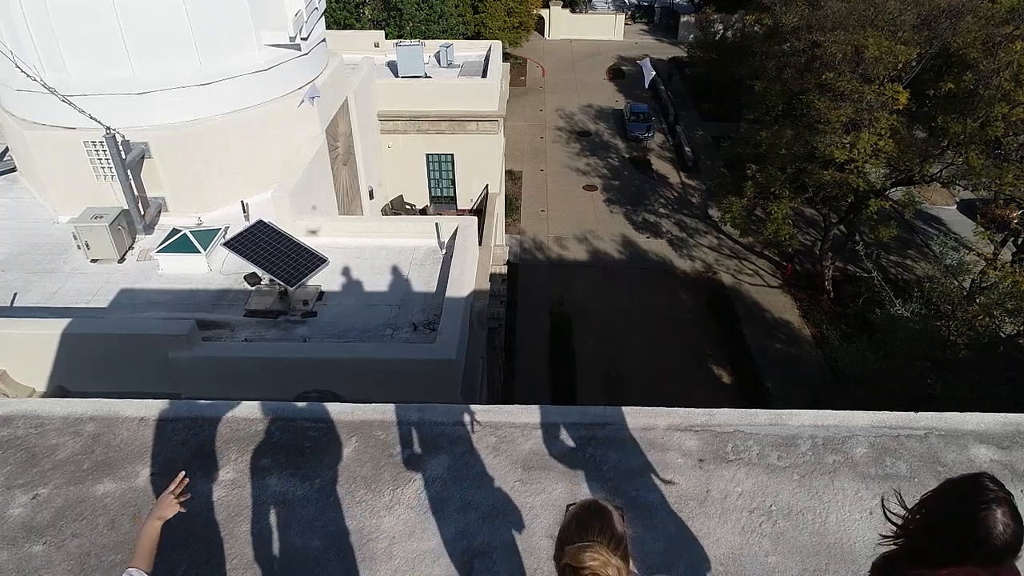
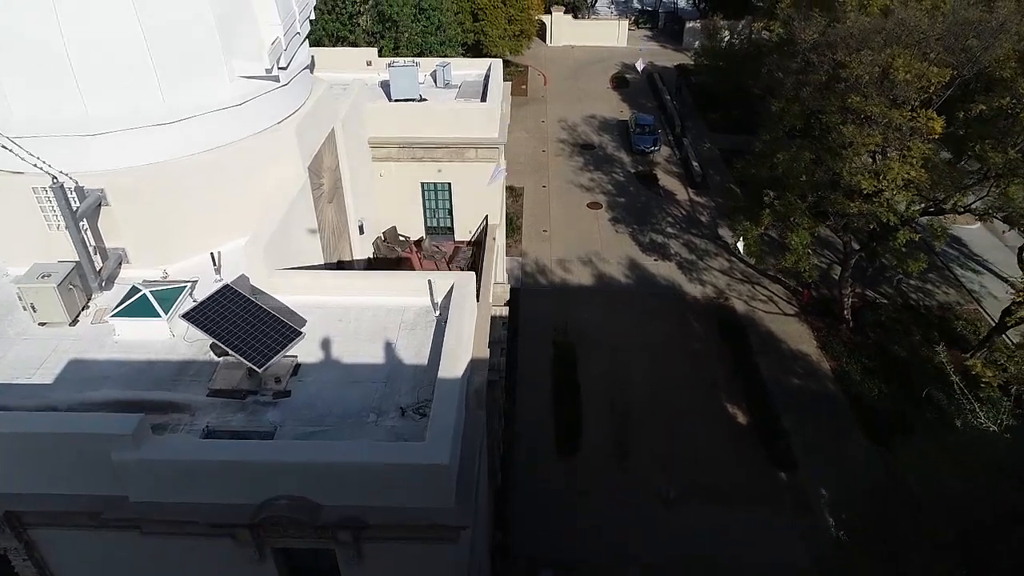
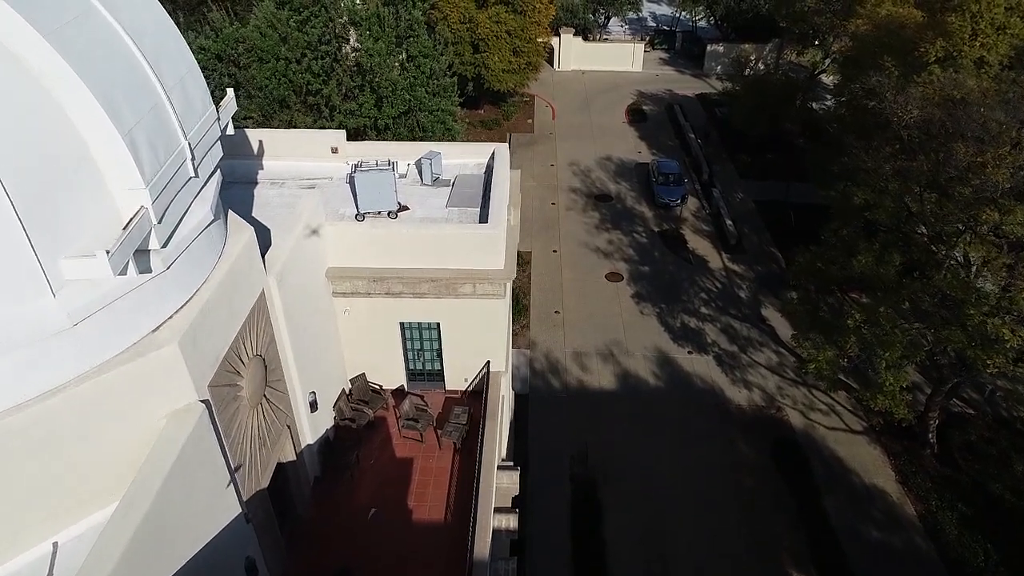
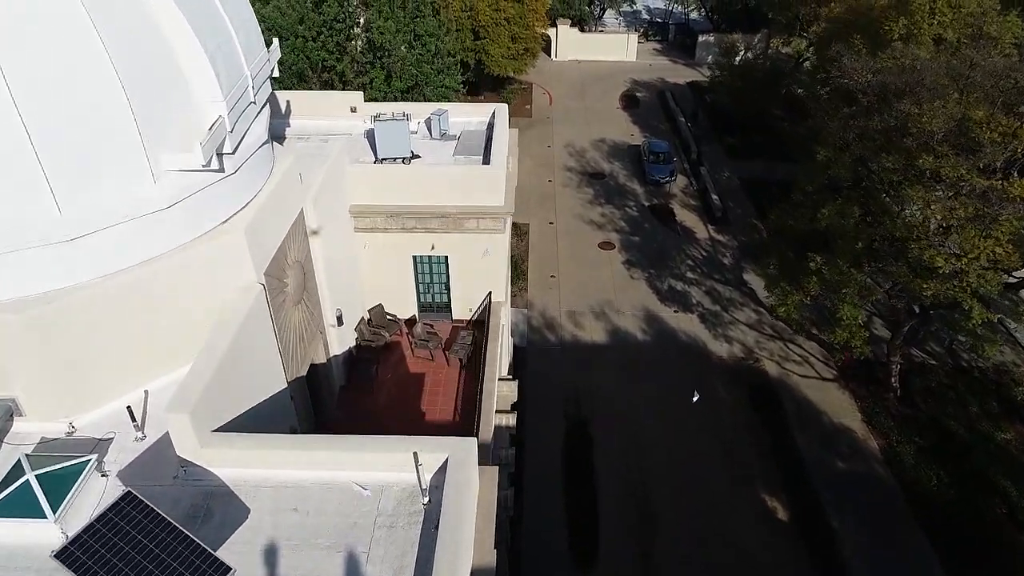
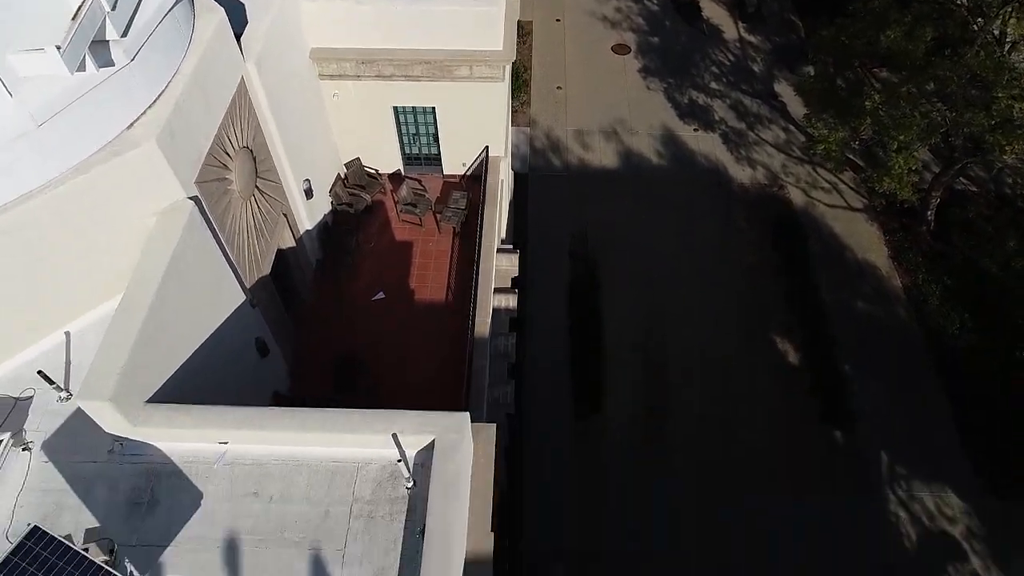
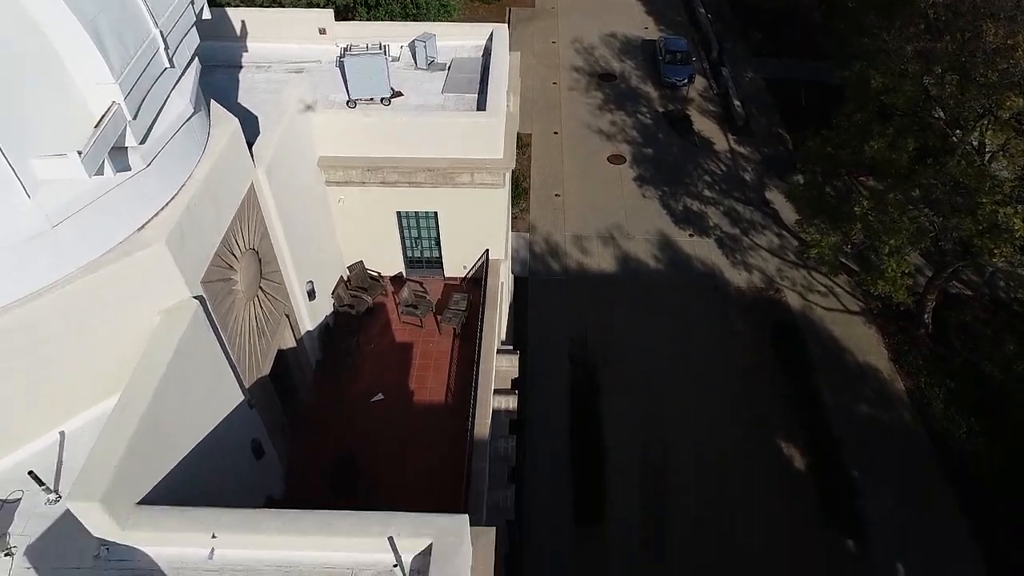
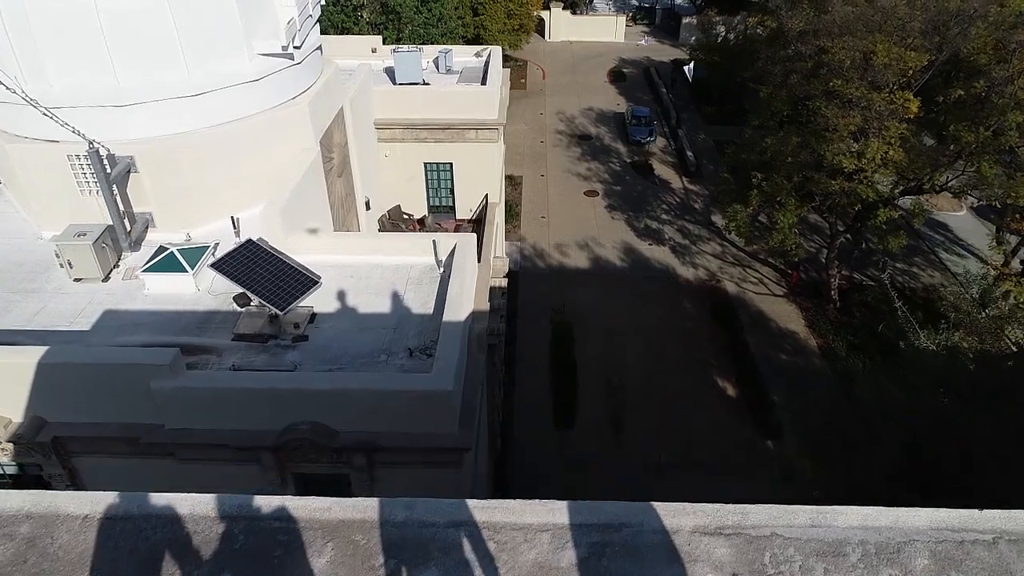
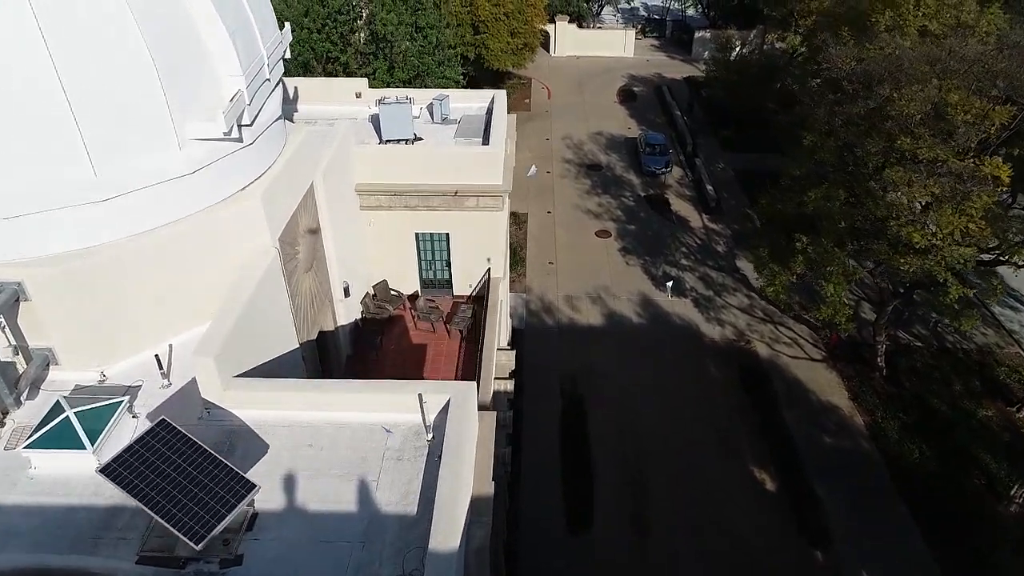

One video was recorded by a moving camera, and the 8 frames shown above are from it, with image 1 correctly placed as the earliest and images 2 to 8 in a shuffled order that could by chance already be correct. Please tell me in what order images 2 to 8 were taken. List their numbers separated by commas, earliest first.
7, 2, 8, 4, 3, 6, 5
